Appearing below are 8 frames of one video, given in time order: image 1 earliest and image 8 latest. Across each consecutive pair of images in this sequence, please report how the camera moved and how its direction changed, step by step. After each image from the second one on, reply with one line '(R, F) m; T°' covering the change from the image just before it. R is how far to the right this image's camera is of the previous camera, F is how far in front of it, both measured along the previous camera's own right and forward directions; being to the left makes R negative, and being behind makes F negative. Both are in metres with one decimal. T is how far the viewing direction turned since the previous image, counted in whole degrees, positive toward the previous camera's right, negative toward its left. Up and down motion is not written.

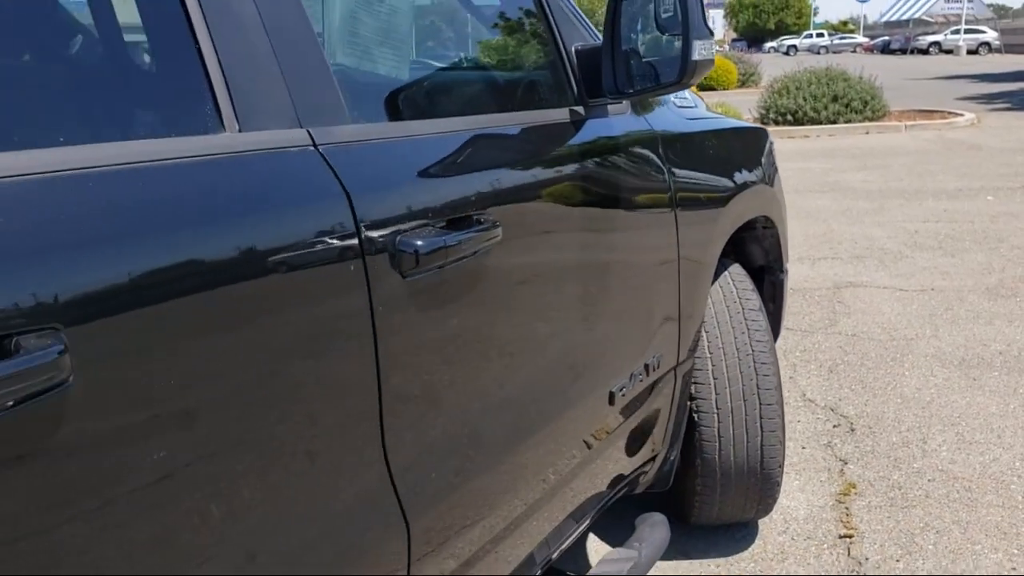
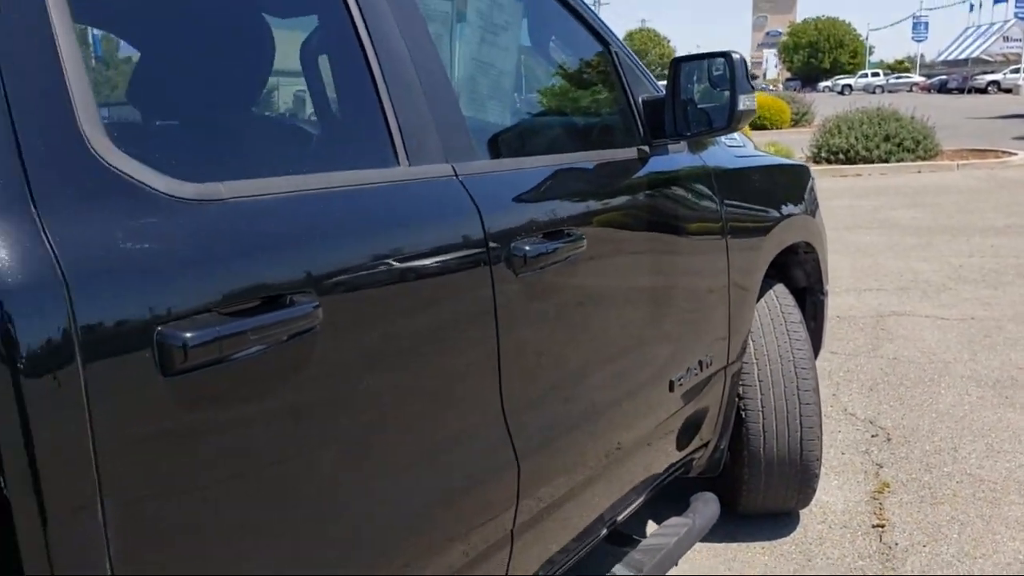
(-0.1, -0.4) m; -3°
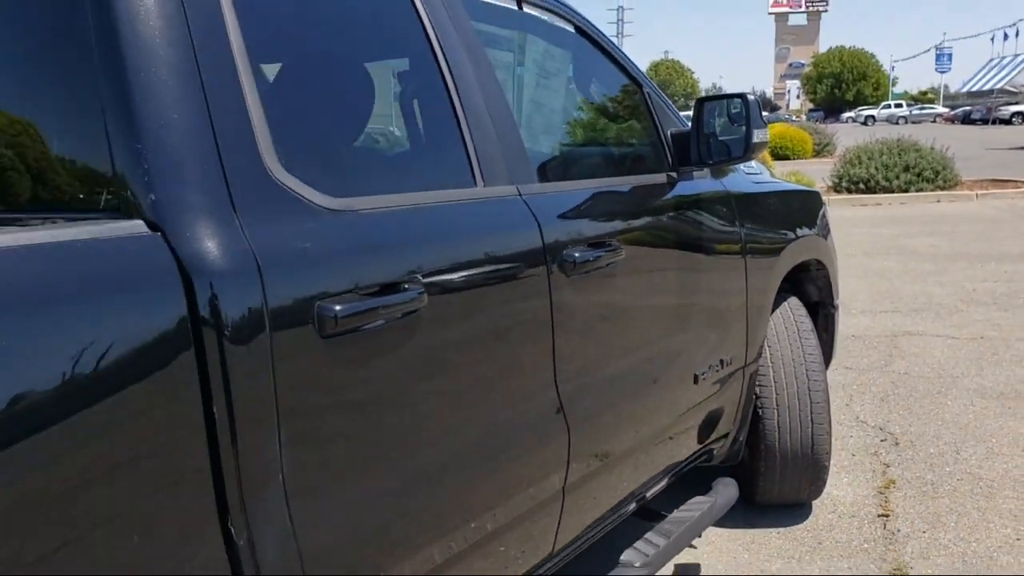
(-0.1, -0.4) m; -1°
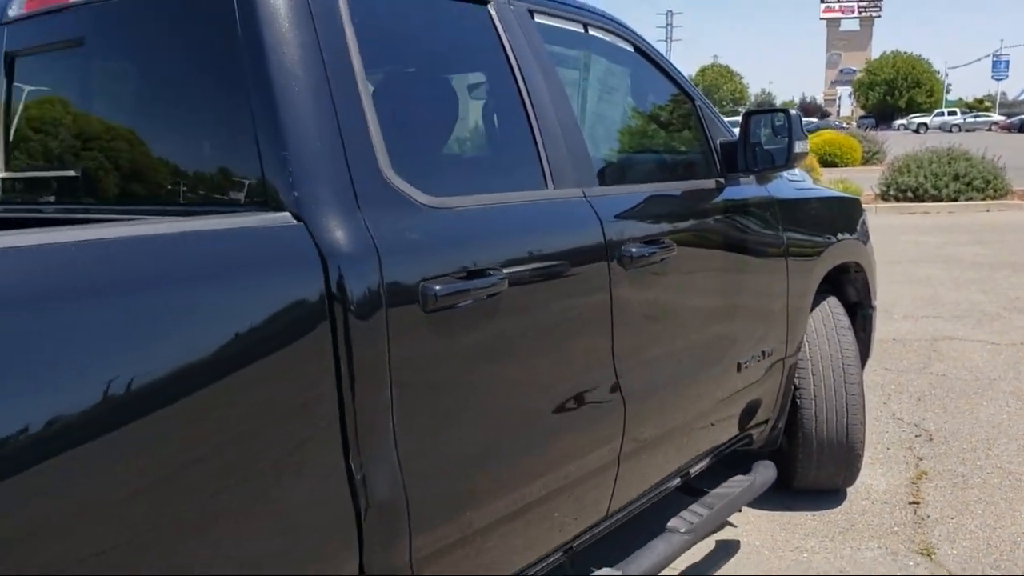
(-0.1, -0.3) m; -3°
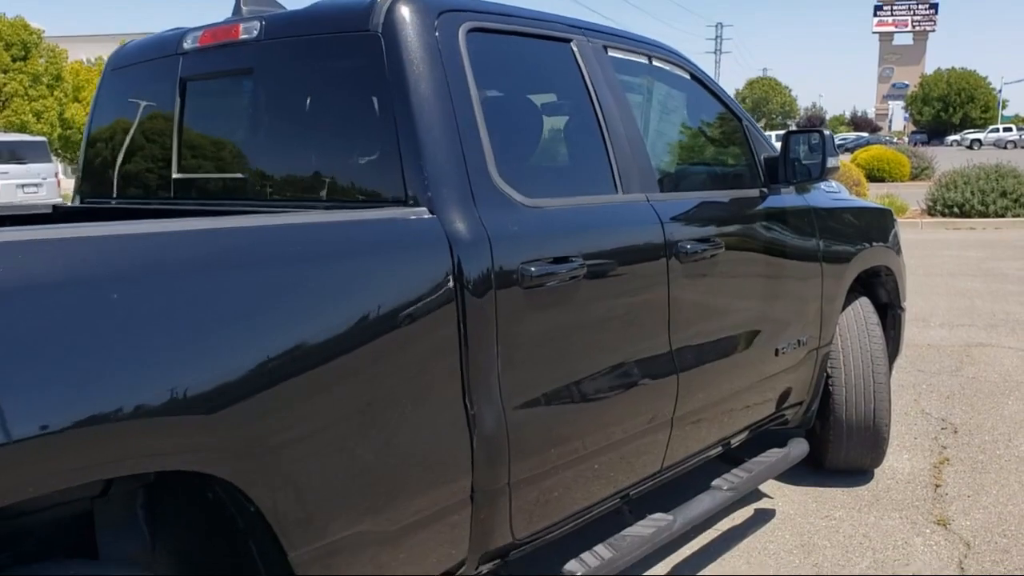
(-0.1, -0.5) m; -3°
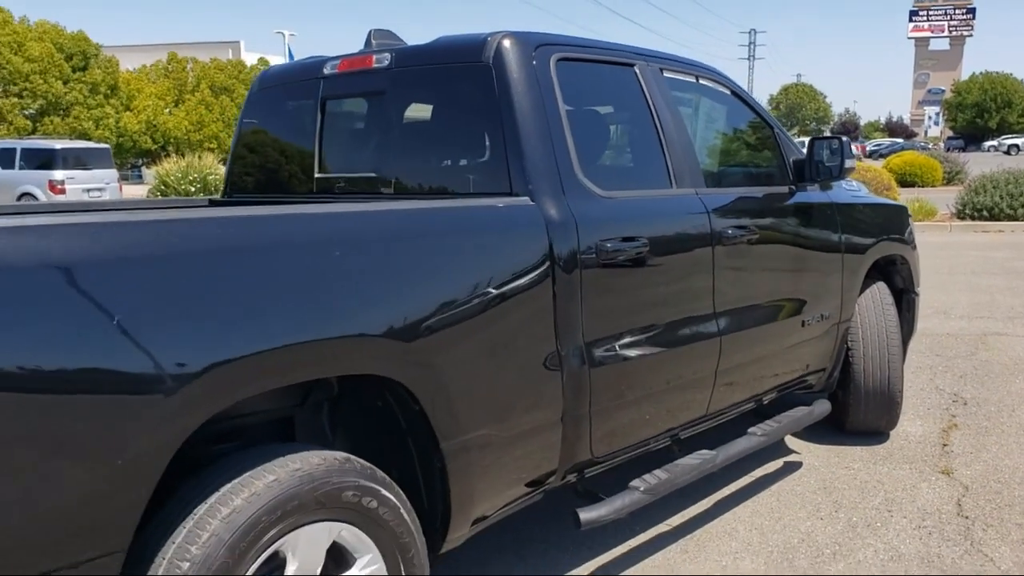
(-0.2, -0.7) m; -2°
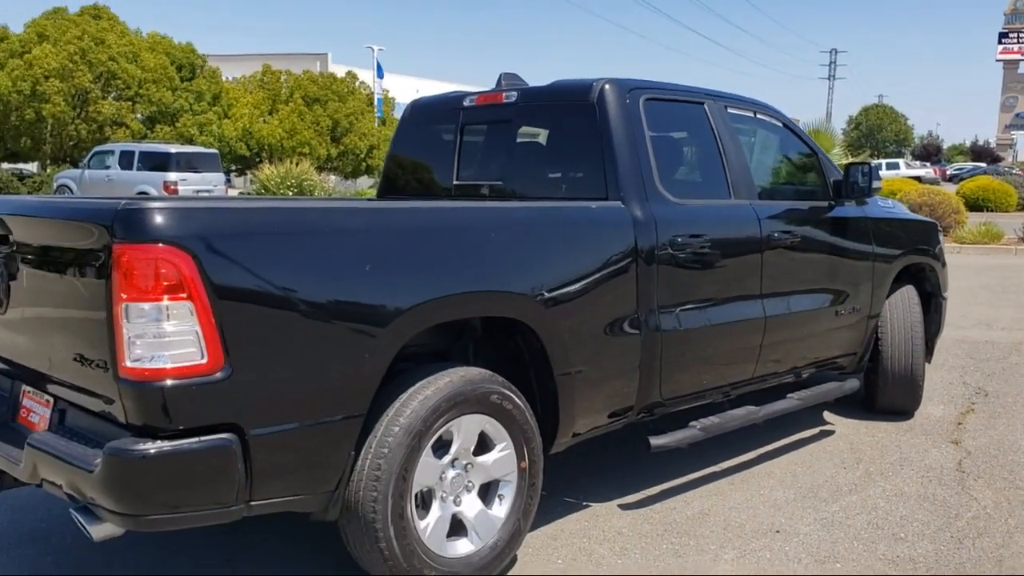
(-0.1, -1.0) m; -4°
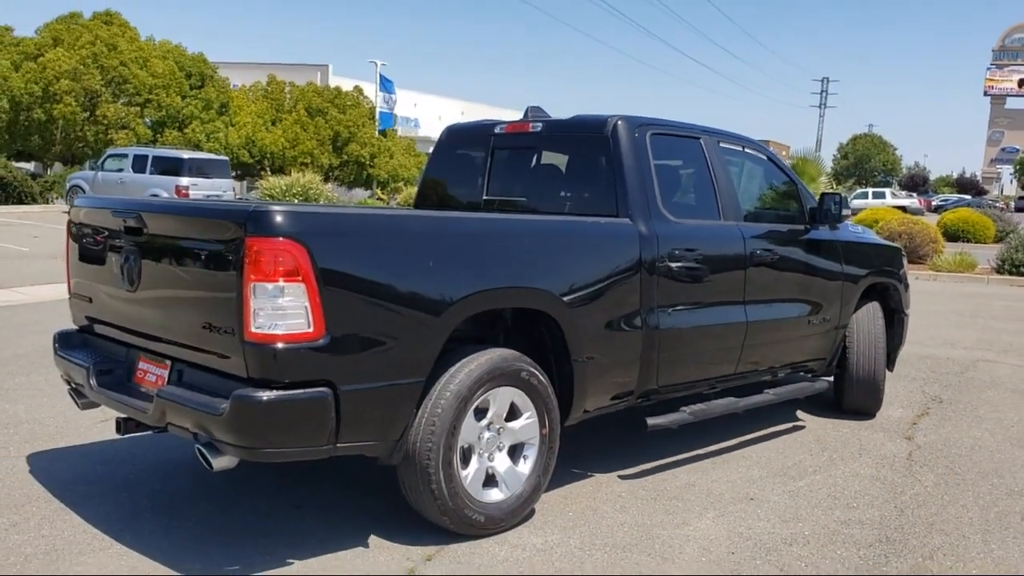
(-0.2, -0.7) m; +1°
